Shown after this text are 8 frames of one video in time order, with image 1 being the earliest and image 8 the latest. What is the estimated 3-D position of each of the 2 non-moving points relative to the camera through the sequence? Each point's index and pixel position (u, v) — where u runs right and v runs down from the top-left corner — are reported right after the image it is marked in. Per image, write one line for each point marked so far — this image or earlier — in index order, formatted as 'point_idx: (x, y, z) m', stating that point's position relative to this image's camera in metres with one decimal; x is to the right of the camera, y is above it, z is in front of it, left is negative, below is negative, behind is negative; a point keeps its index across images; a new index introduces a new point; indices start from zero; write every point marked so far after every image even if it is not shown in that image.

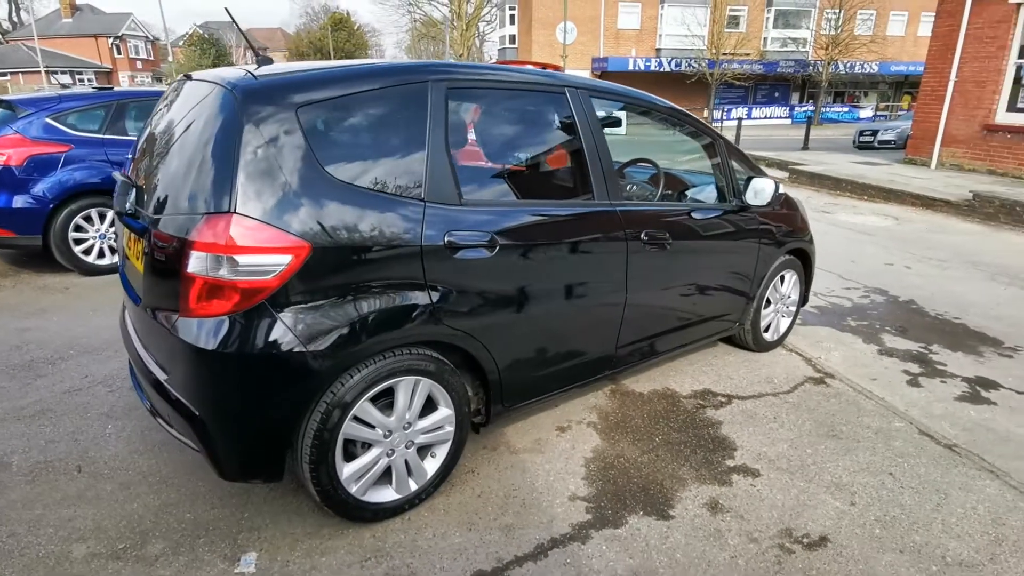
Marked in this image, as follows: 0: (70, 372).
0: (-2.6, -0.5, +3.5) m
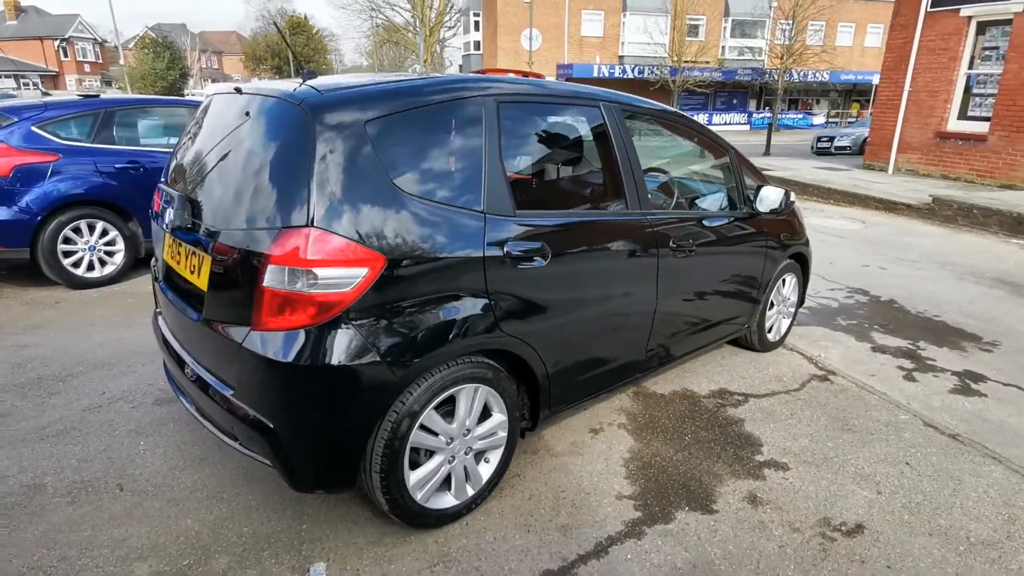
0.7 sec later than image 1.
0: (-2.4, -0.6, +3.4) m
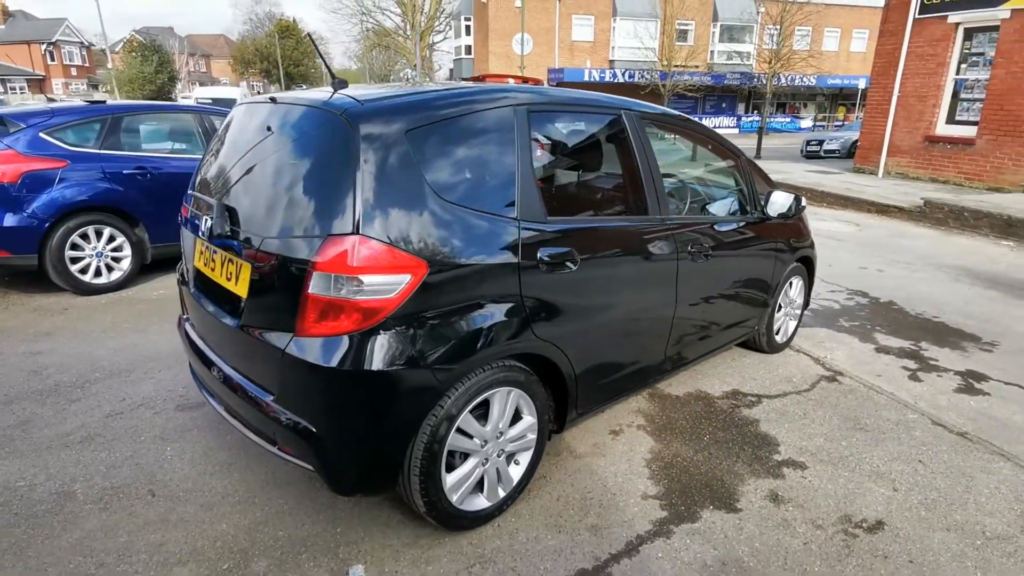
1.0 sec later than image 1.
0: (-2.3, -0.6, +3.4) m
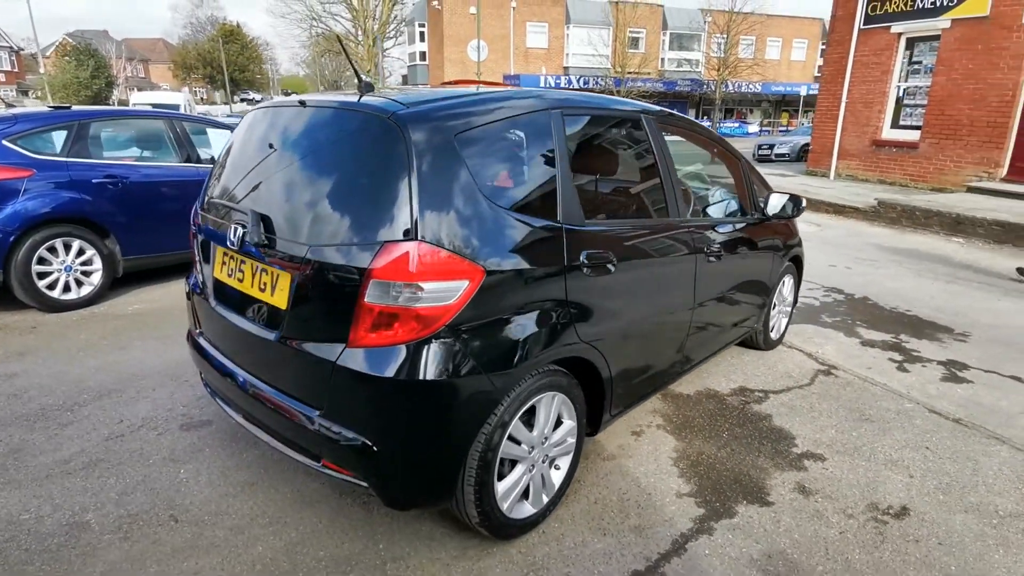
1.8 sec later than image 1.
0: (-2.2, -0.7, +3.2) m
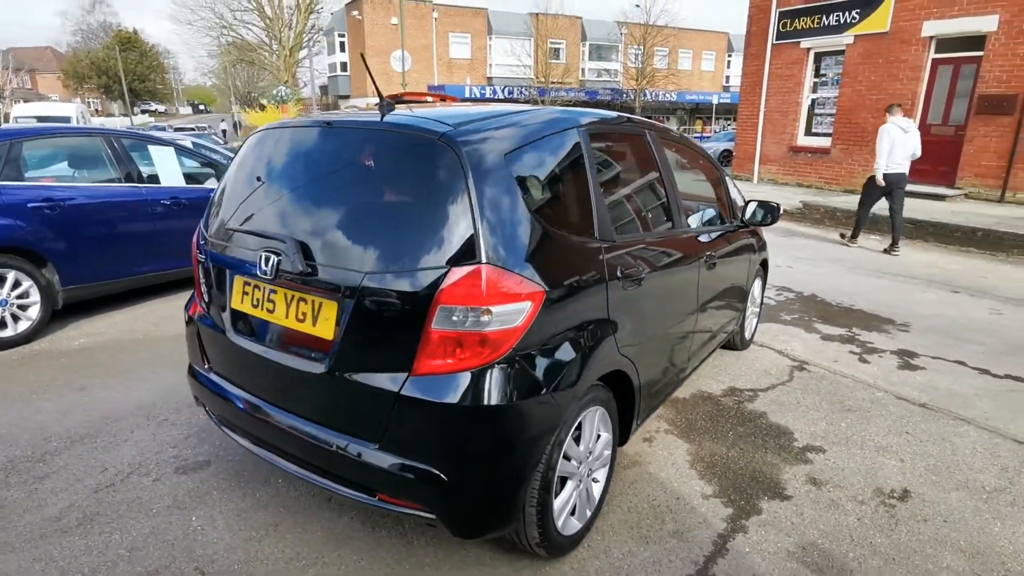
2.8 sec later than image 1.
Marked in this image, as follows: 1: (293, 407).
0: (-2.1, -0.9, +2.9) m
1: (-0.8, -0.5, +2.2) m
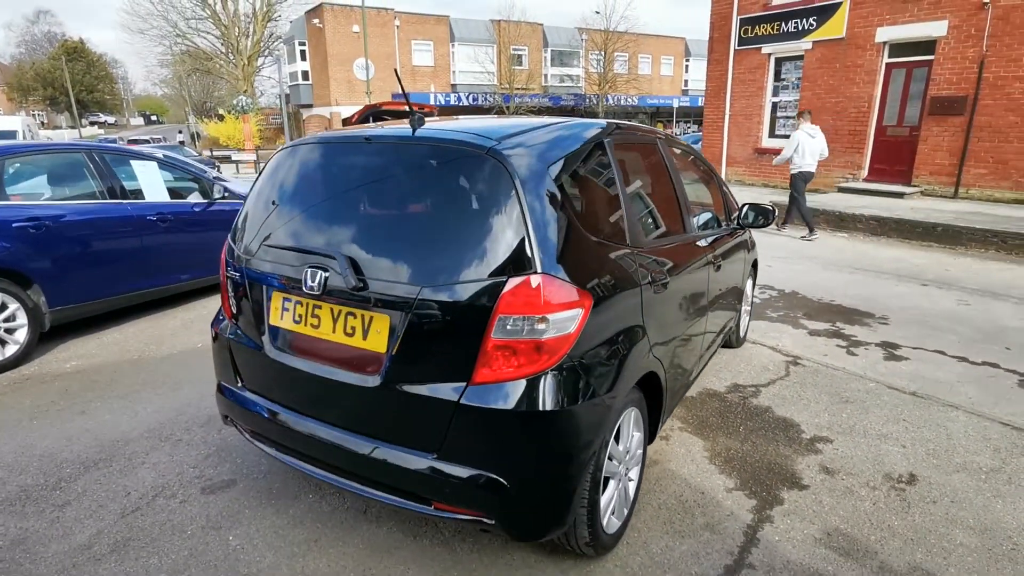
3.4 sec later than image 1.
0: (-2.0, -1.0, +2.8) m
1: (-0.7, -0.5, +2.2) m
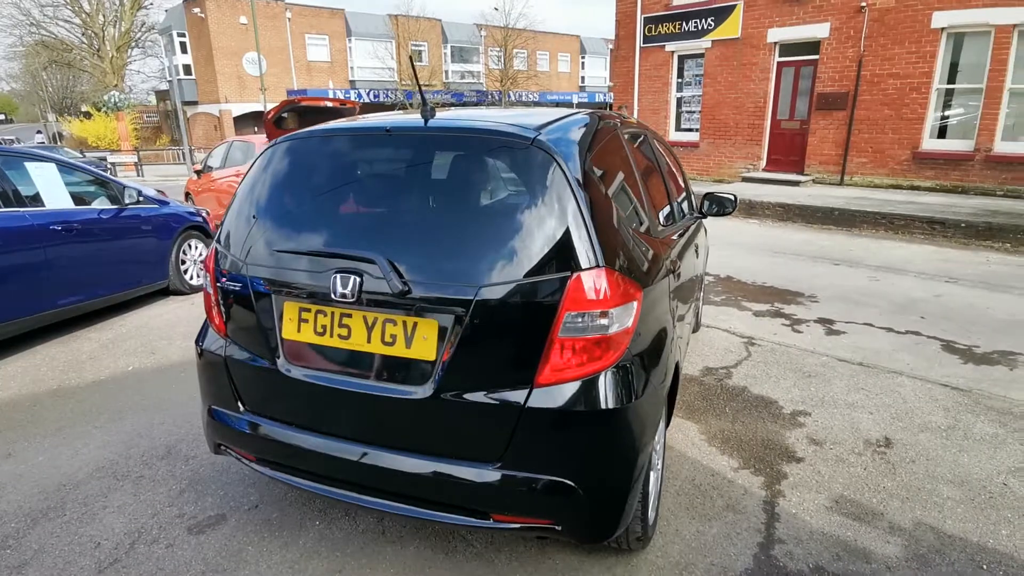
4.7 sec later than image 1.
0: (-1.9, -1.1, +2.4) m
1: (-0.5, -0.5, +2.1) m
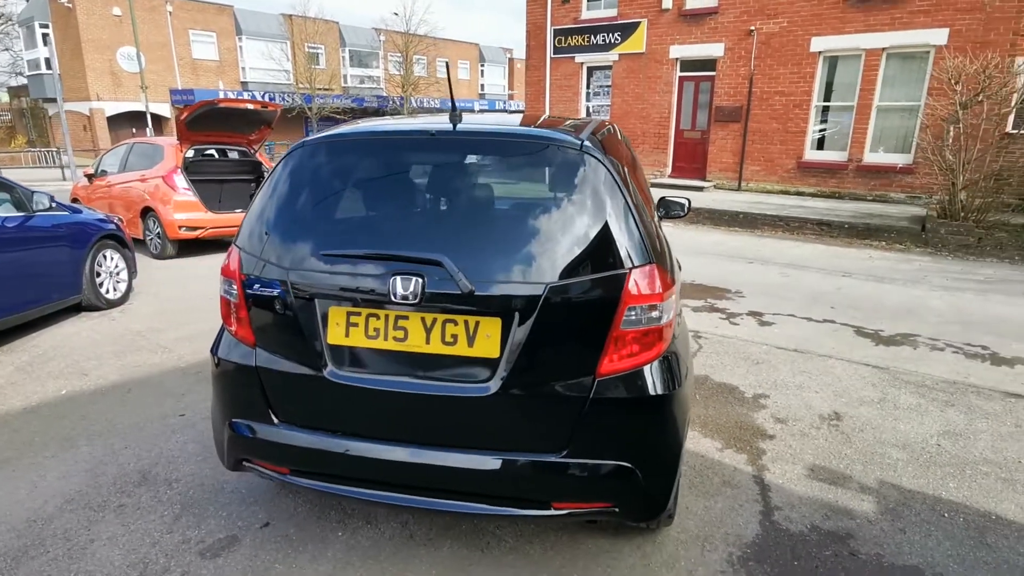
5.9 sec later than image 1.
0: (-1.7, -1.1, +2.2) m
1: (-0.3, -0.5, +2.1) m
